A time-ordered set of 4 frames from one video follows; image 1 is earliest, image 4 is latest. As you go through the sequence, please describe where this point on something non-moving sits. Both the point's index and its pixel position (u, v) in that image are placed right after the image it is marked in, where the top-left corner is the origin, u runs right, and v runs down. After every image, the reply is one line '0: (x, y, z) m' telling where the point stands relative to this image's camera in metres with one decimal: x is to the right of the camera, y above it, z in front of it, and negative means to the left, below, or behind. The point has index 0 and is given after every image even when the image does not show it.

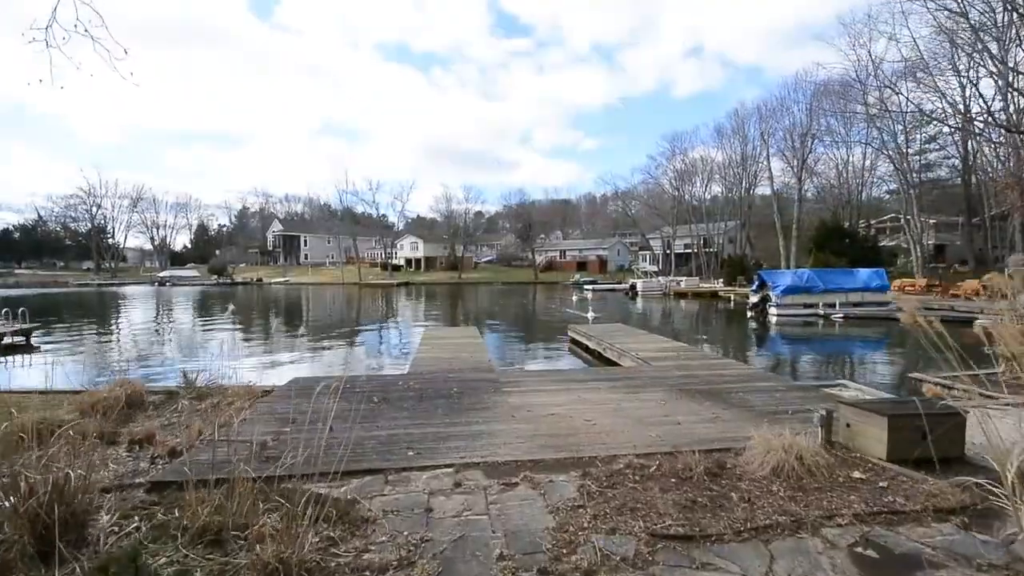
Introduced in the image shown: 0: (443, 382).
0: (-0.8, -1.1, +6.2) m
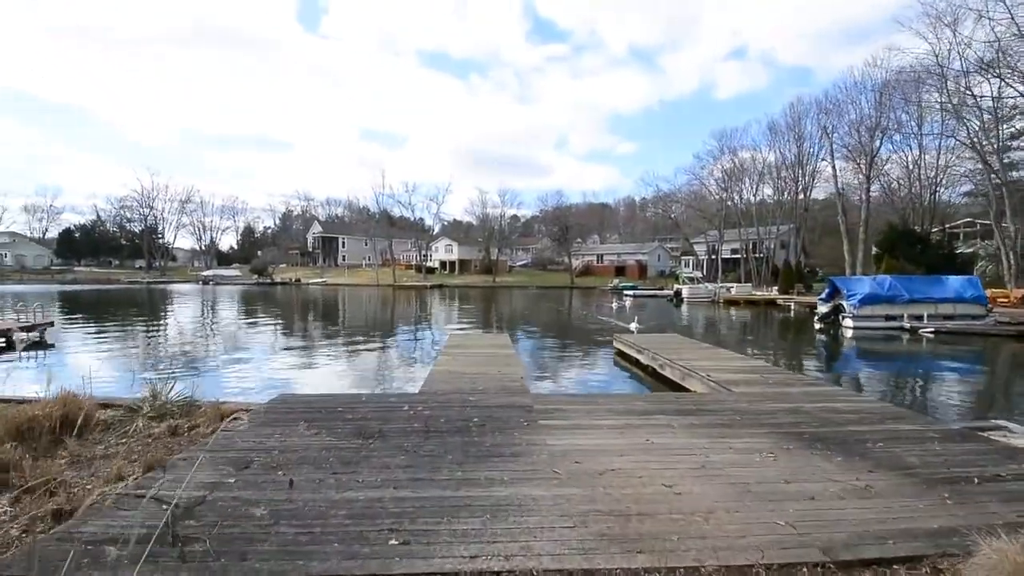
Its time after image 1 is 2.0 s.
0: (-0.5, -1.1, +4.7) m
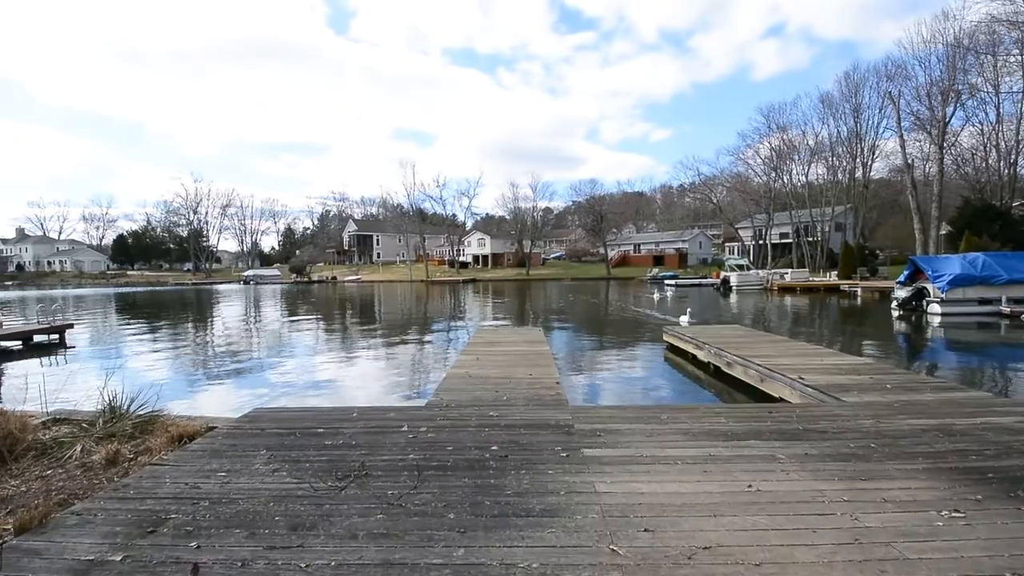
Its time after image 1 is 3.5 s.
0: (-0.3, -0.9, +3.5) m
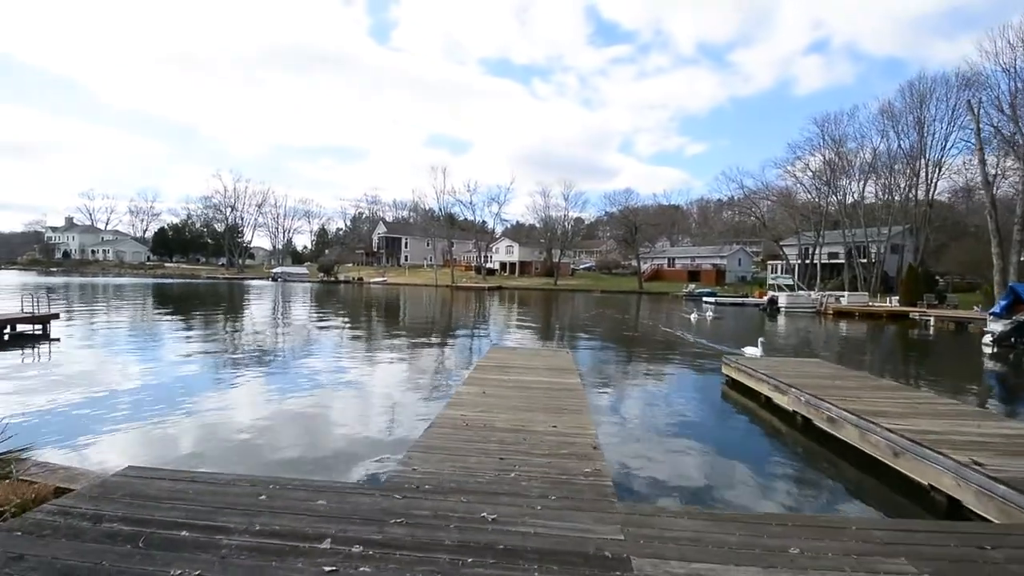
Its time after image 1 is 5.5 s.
0: (-0.2, -1.0, +1.9) m
